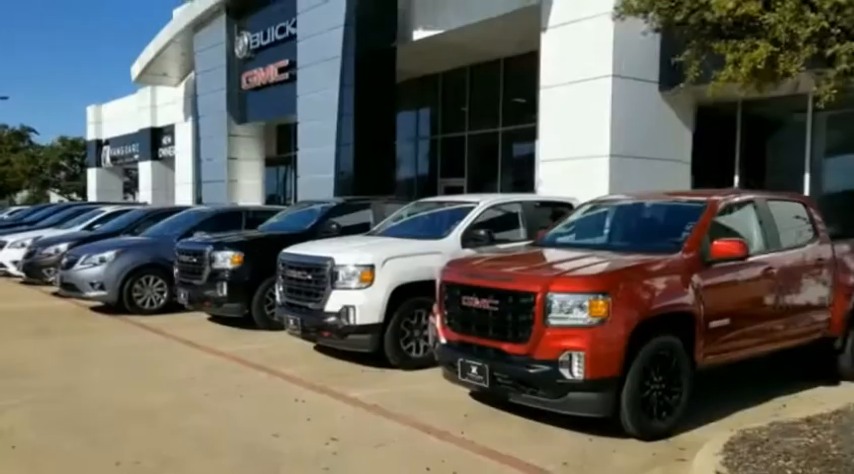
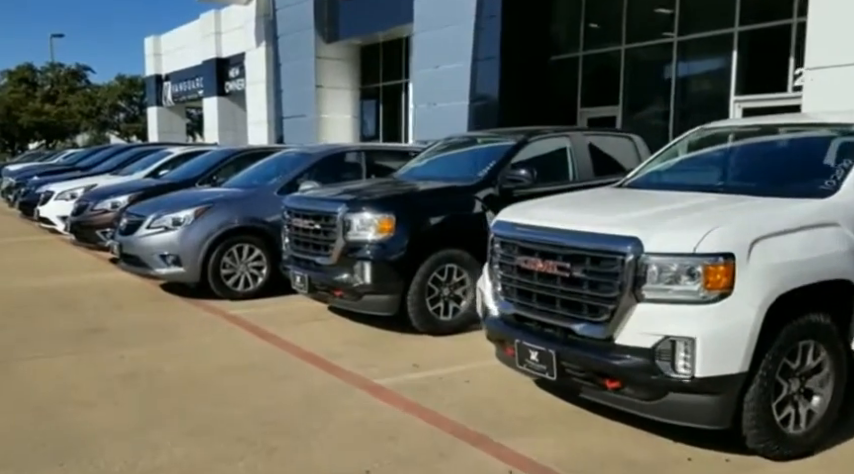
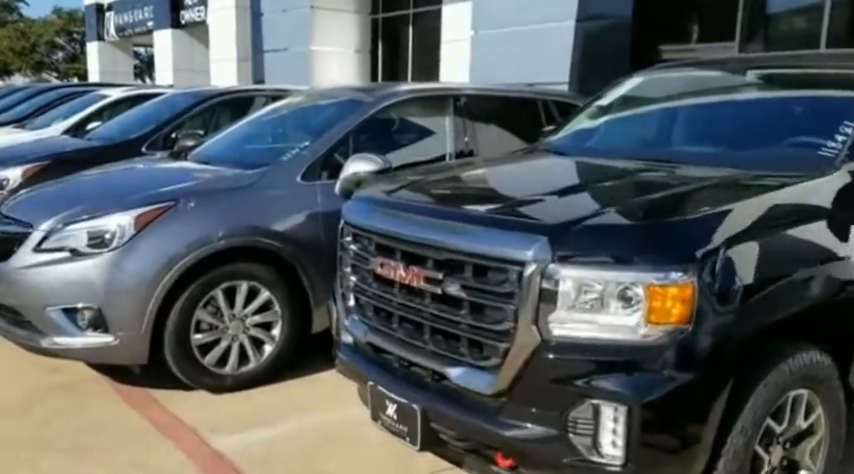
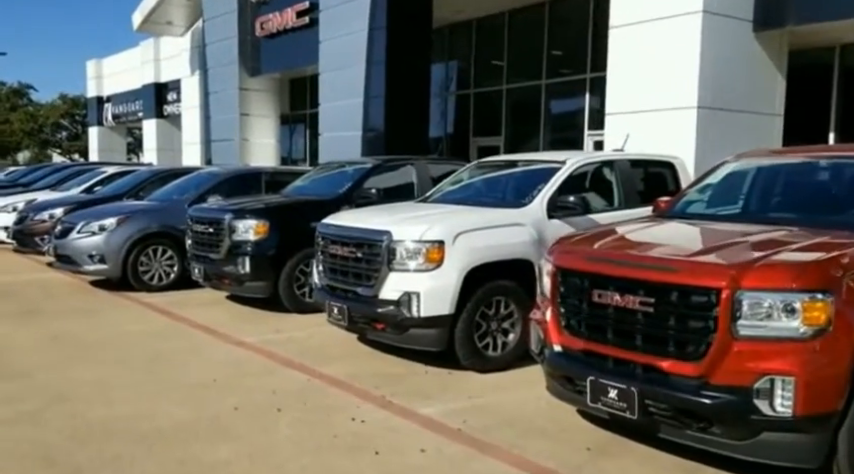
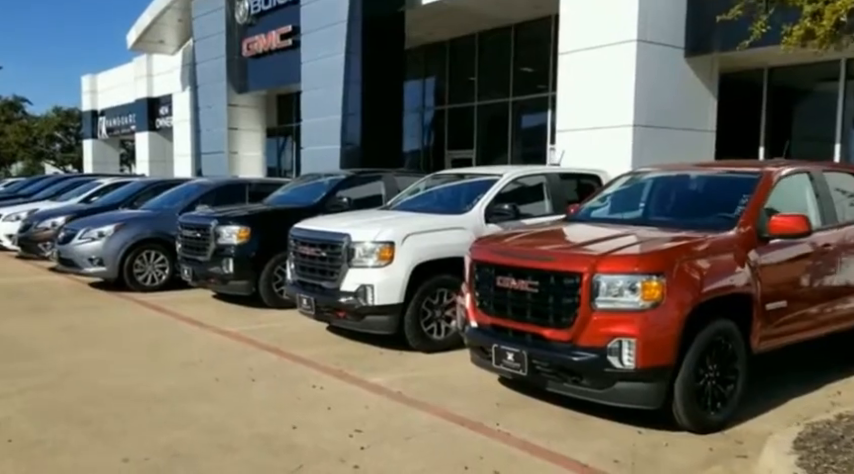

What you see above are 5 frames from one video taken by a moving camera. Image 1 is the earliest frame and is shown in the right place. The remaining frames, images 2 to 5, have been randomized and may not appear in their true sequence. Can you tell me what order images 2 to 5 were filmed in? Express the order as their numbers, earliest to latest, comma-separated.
5, 4, 2, 3
